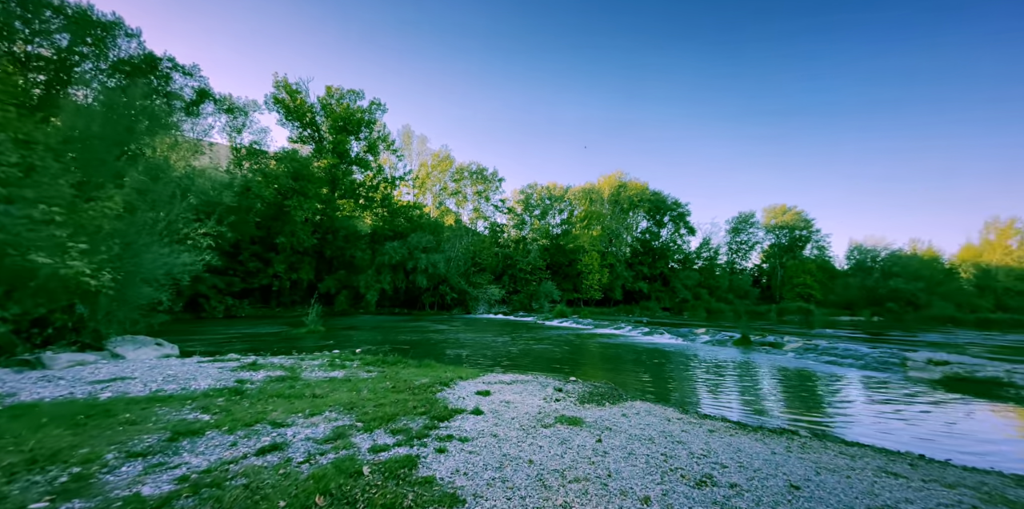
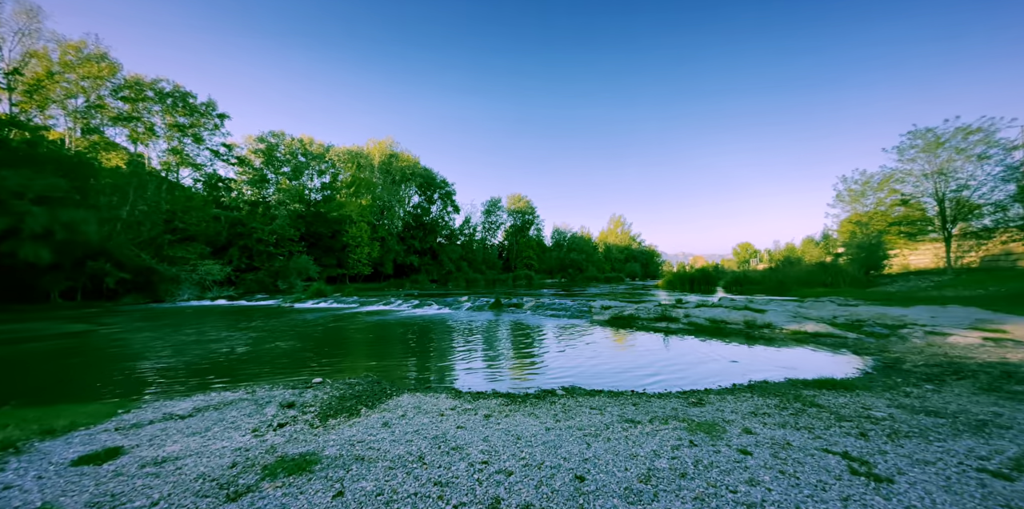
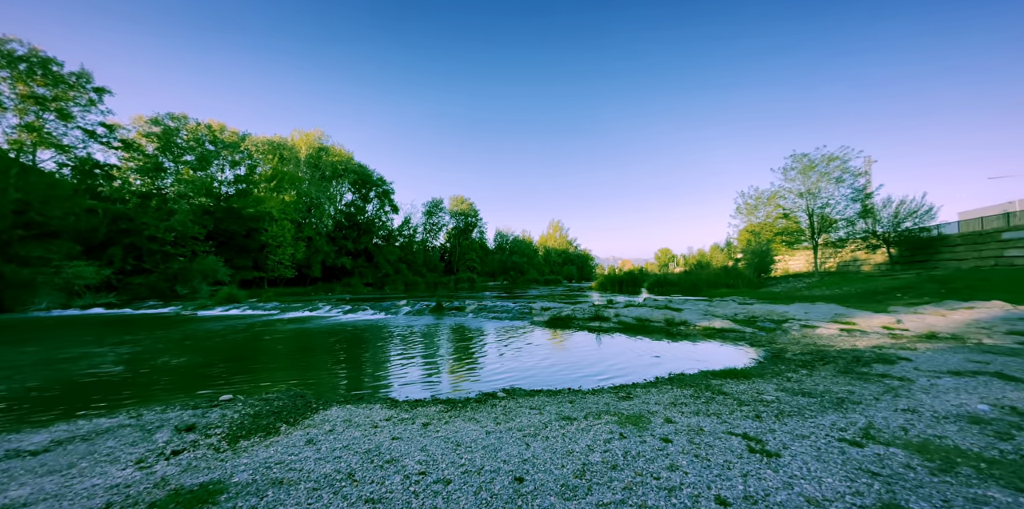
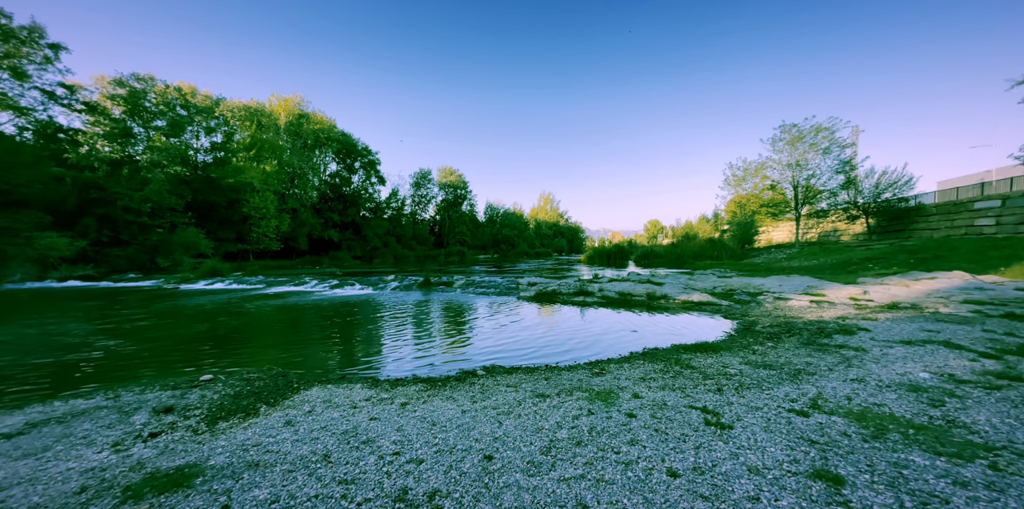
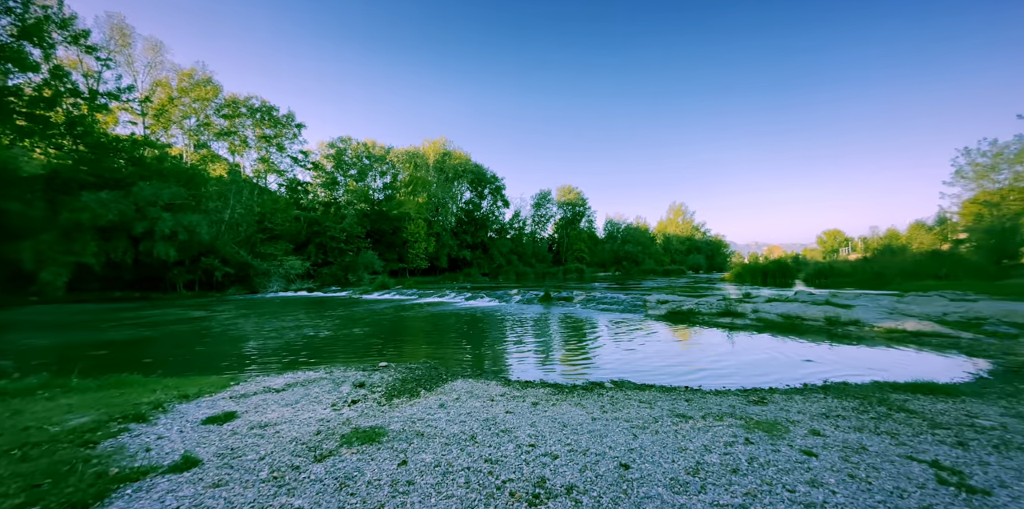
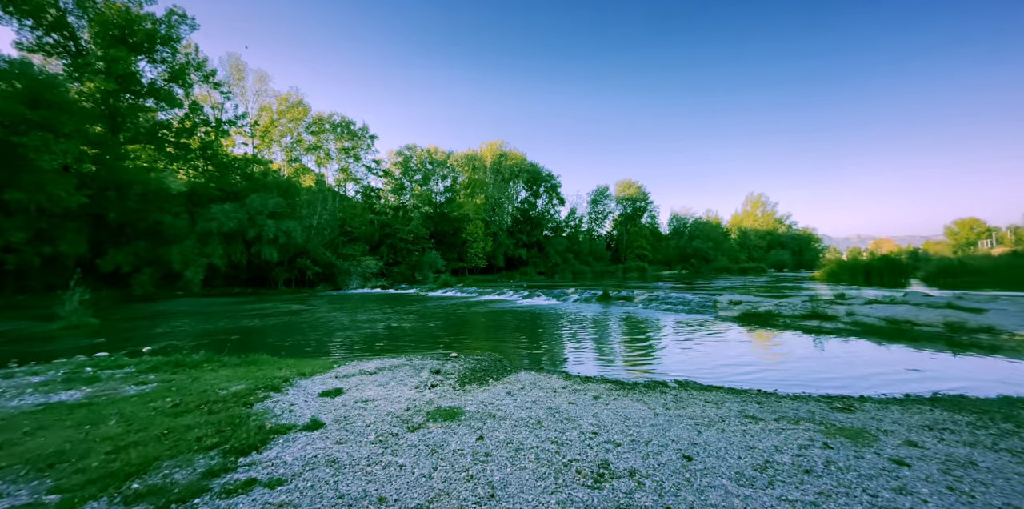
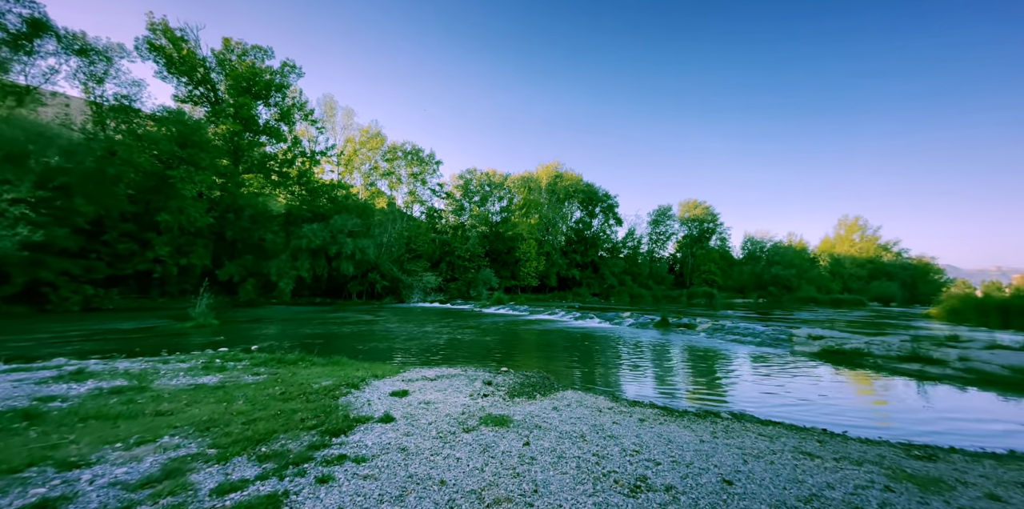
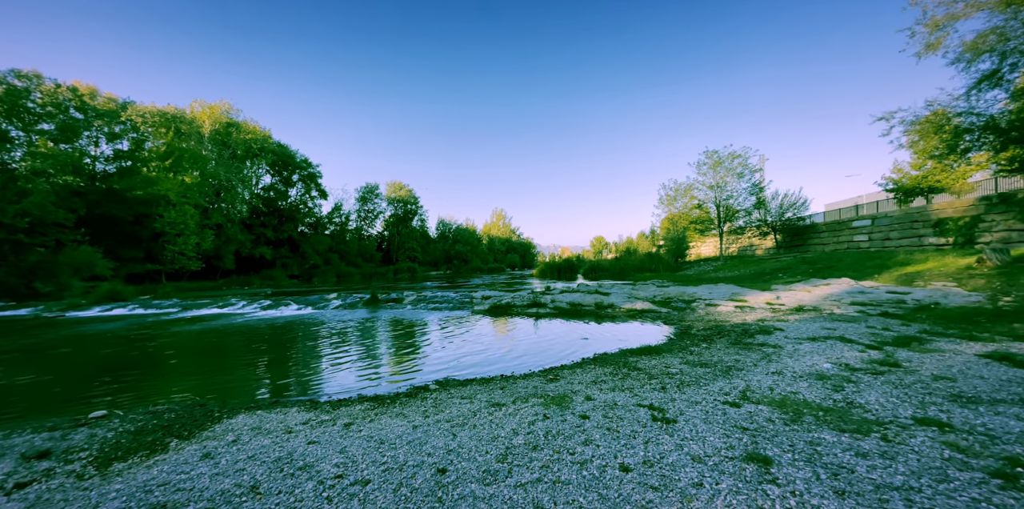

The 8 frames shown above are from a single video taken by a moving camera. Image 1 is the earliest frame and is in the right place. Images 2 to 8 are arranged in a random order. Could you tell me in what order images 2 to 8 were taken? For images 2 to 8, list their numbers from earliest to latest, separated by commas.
7, 6, 5, 2, 3, 8, 4
